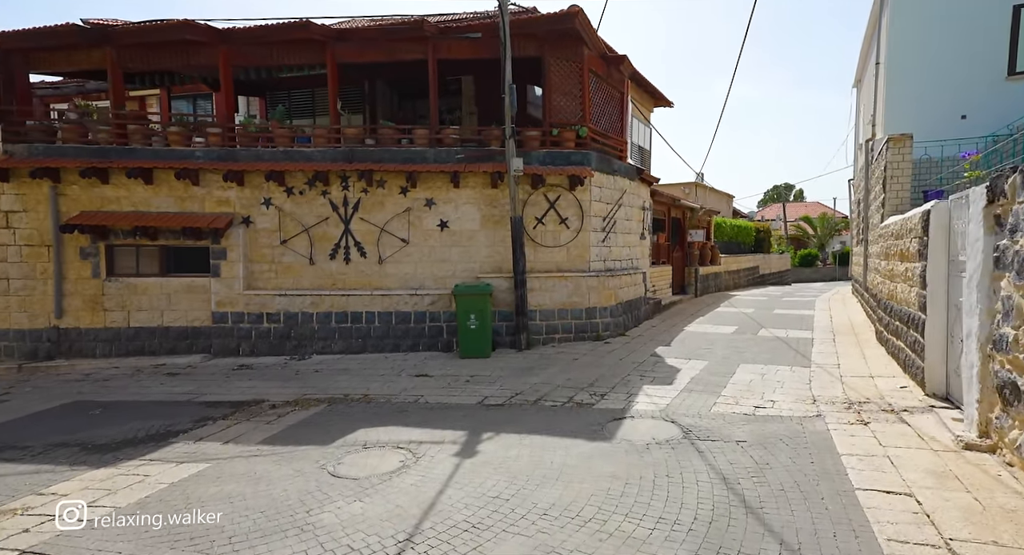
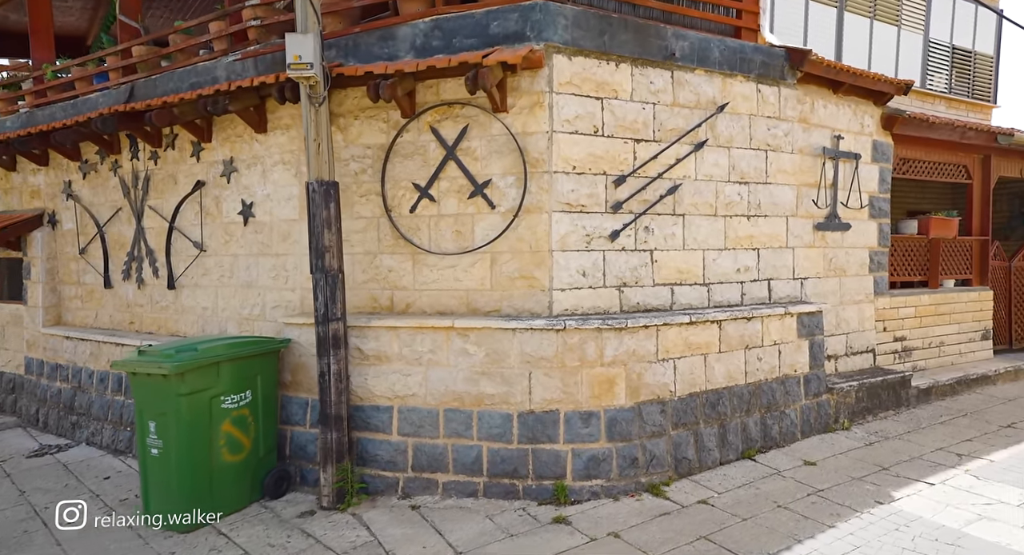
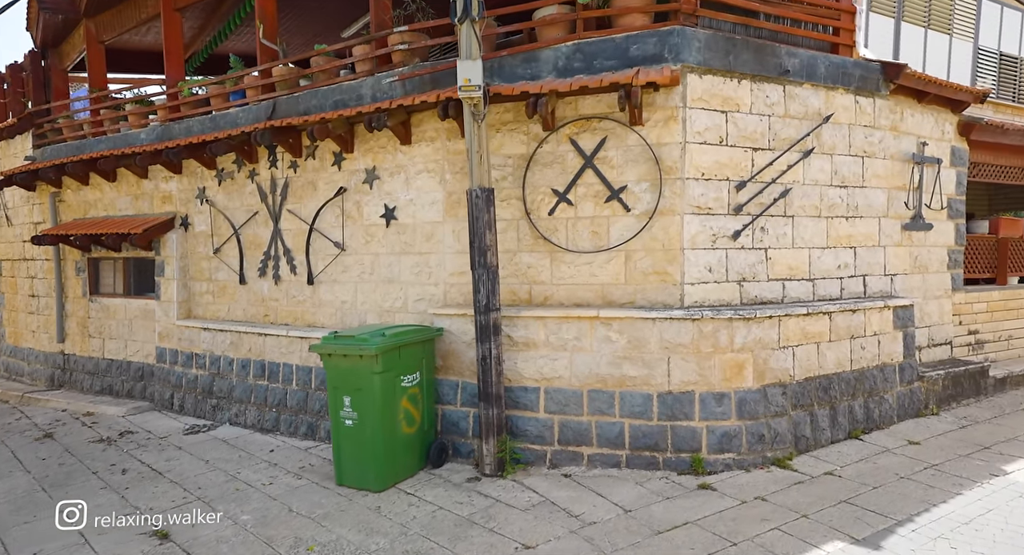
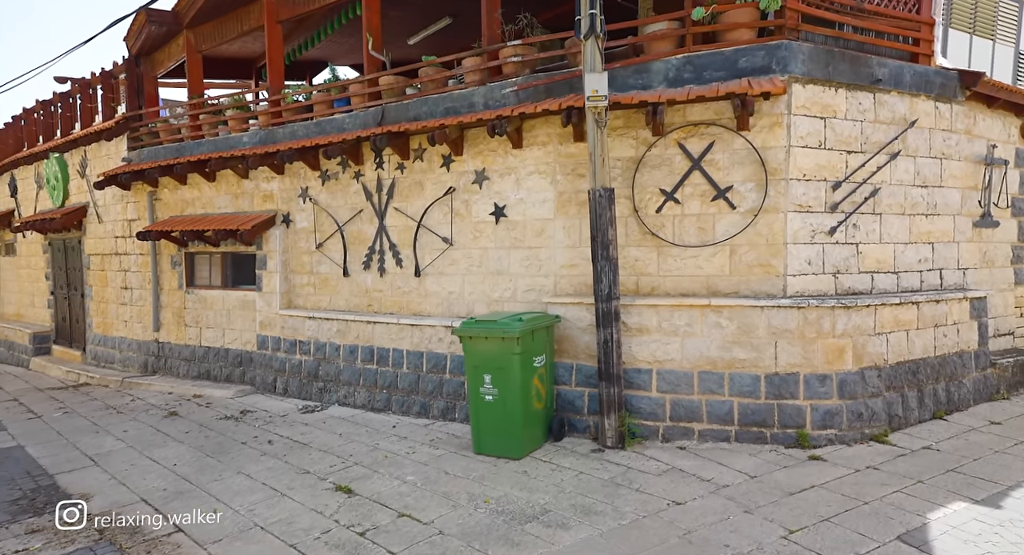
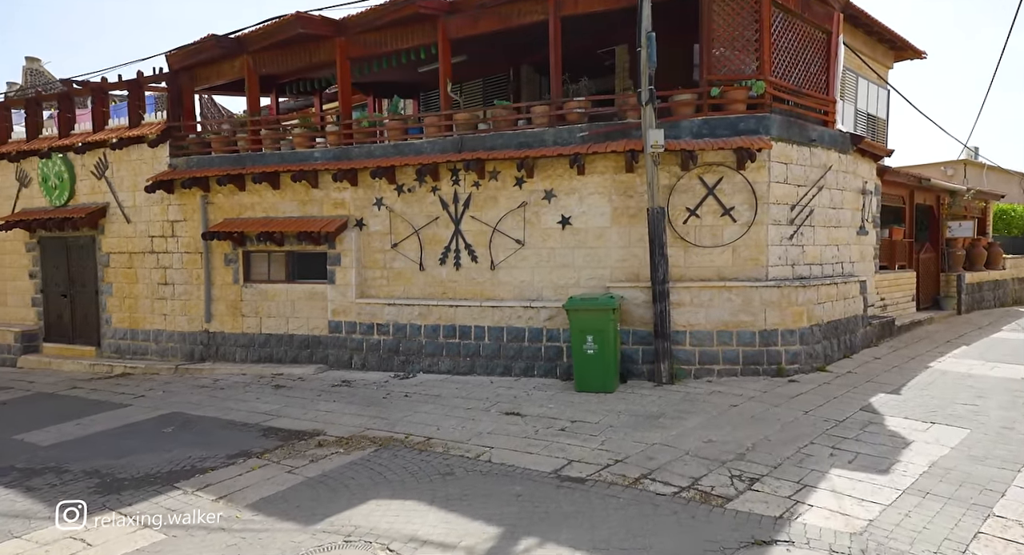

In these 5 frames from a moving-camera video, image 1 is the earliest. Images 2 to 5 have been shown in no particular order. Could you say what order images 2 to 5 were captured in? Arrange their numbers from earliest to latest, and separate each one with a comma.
5, 4, 3, 2
